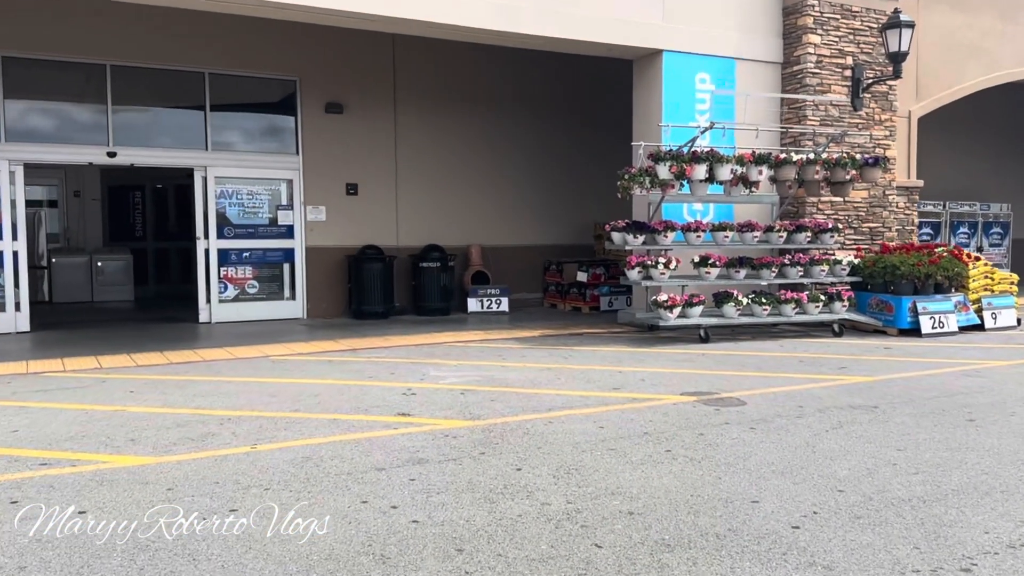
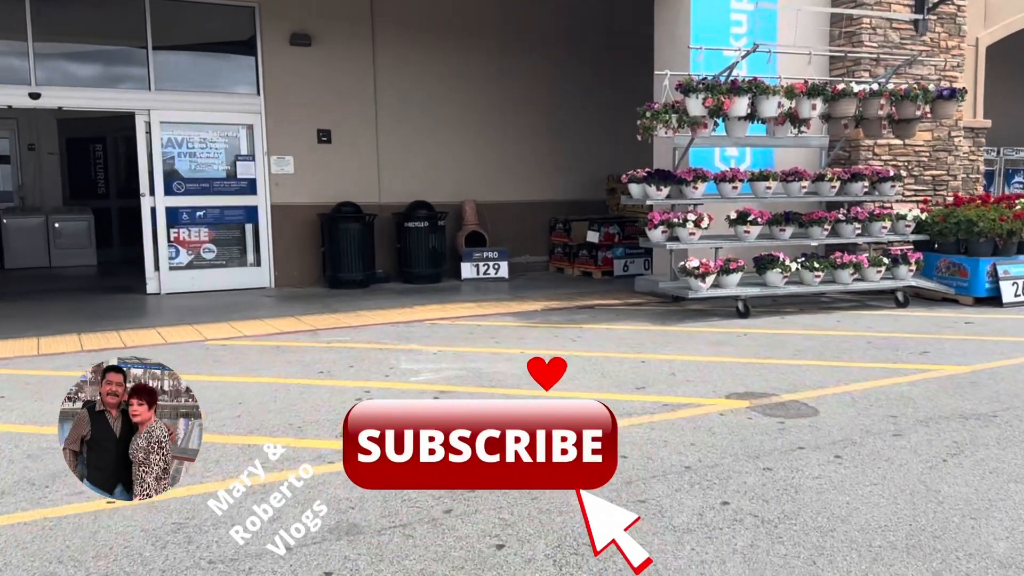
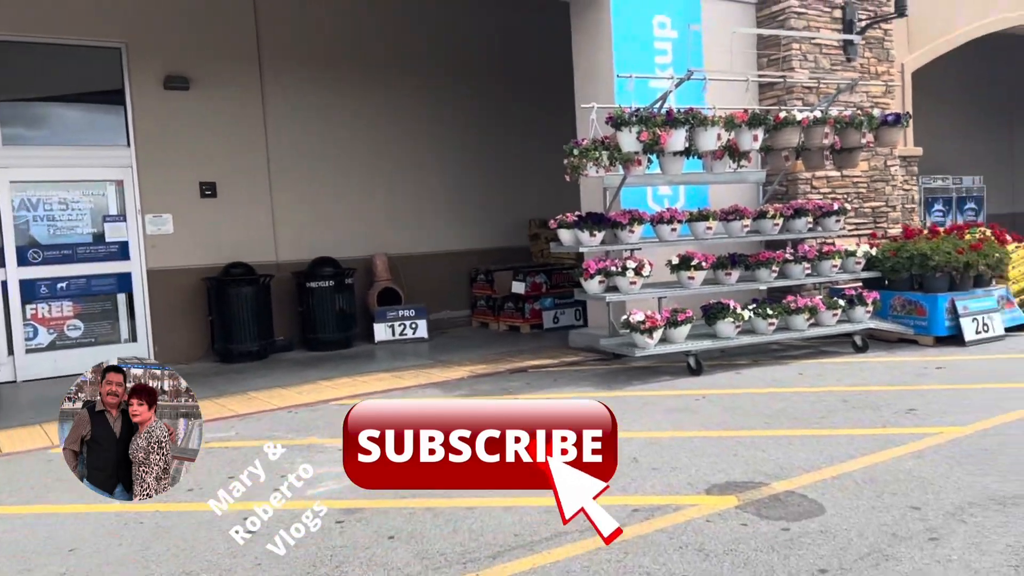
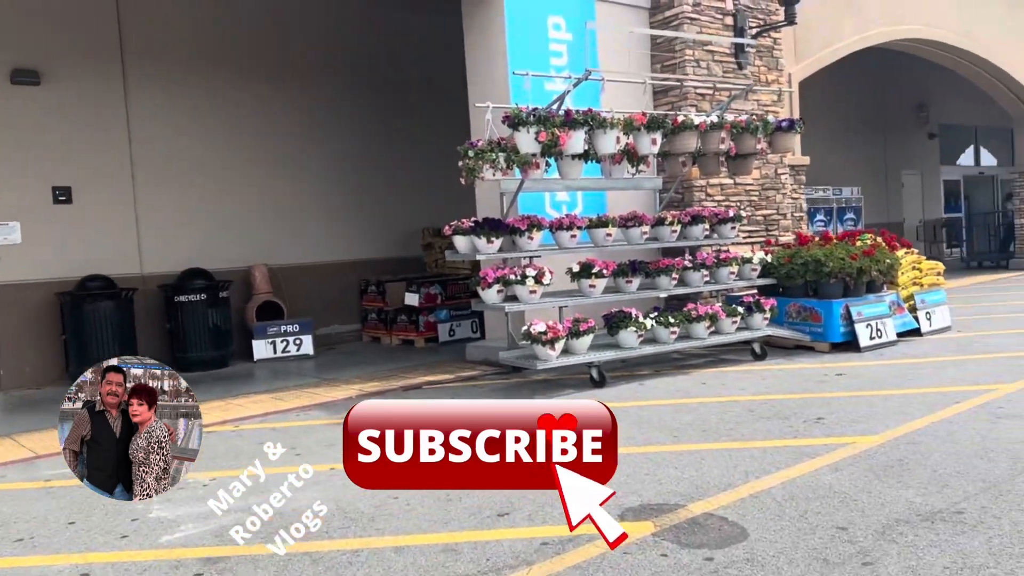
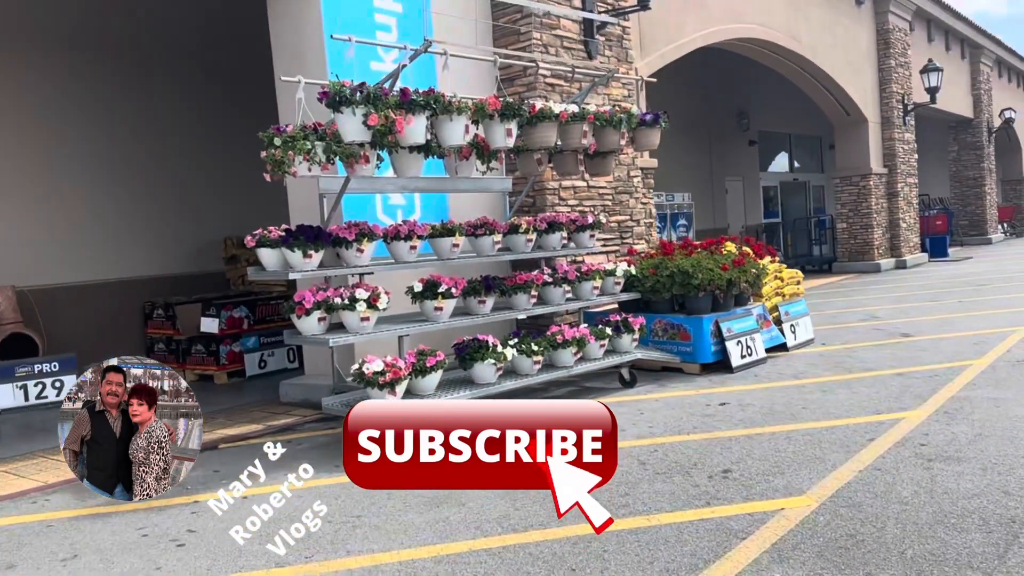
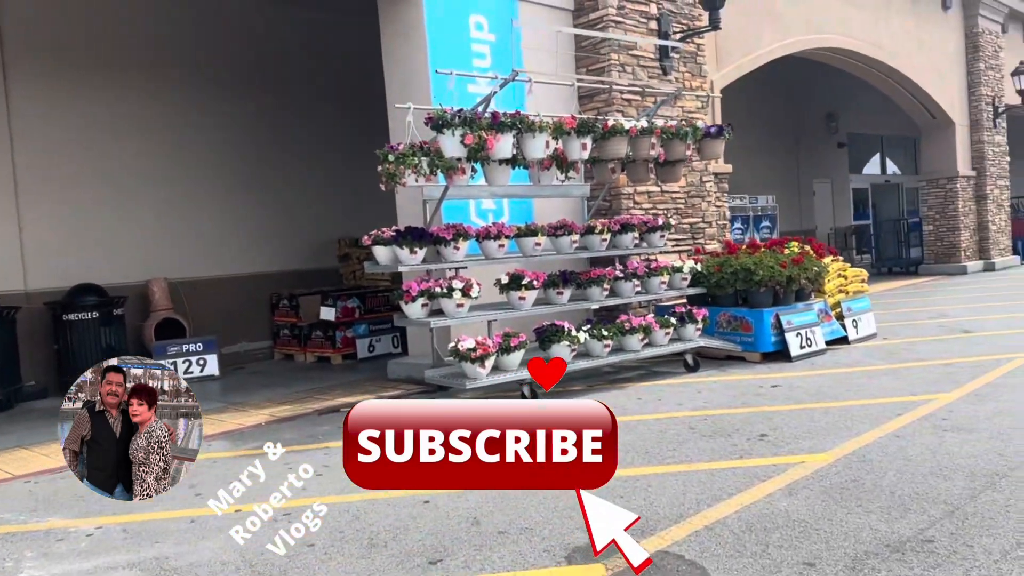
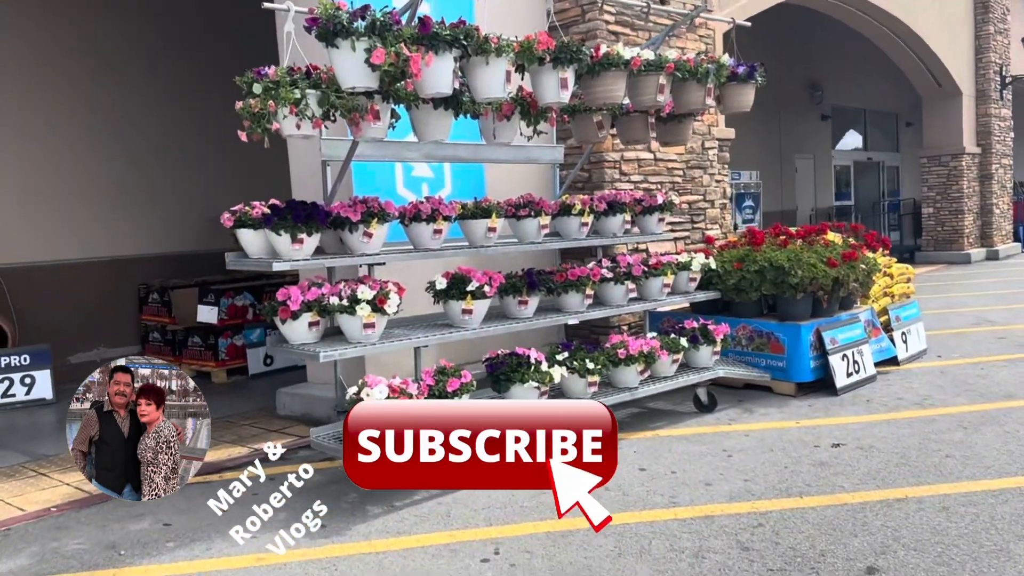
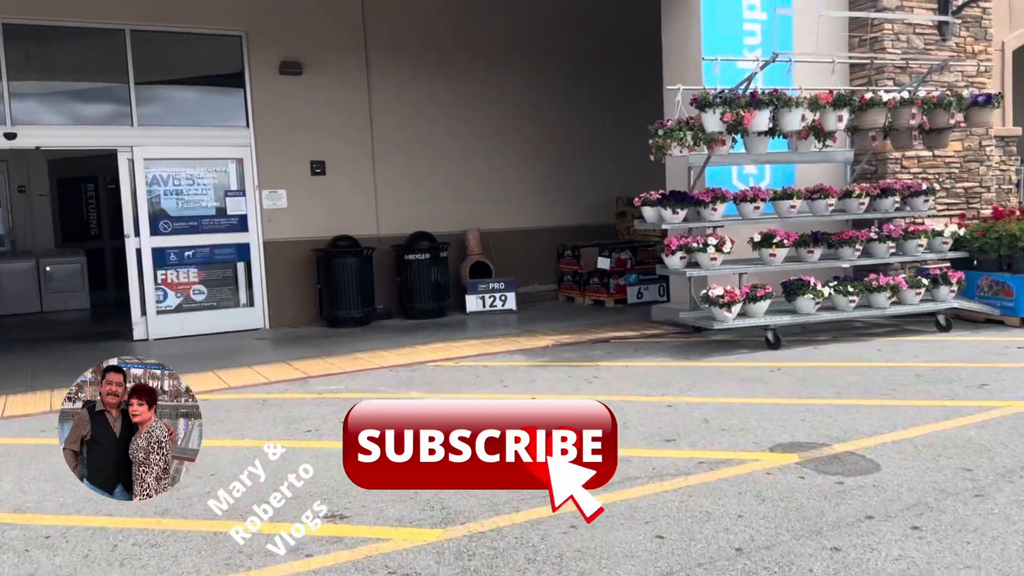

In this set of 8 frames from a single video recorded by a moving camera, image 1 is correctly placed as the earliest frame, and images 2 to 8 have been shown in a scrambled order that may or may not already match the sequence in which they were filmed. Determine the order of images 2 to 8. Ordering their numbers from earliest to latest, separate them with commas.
2, 8, 3, 4, 6, 5, 7
